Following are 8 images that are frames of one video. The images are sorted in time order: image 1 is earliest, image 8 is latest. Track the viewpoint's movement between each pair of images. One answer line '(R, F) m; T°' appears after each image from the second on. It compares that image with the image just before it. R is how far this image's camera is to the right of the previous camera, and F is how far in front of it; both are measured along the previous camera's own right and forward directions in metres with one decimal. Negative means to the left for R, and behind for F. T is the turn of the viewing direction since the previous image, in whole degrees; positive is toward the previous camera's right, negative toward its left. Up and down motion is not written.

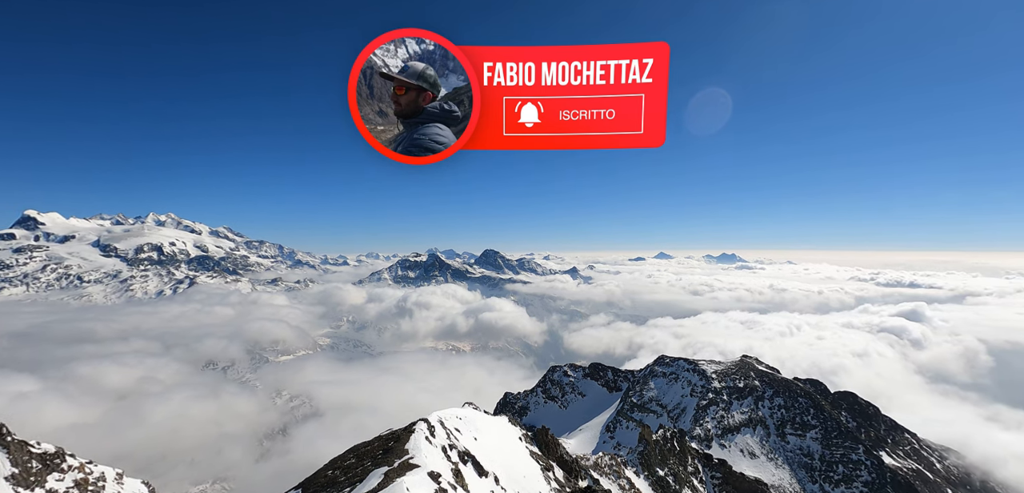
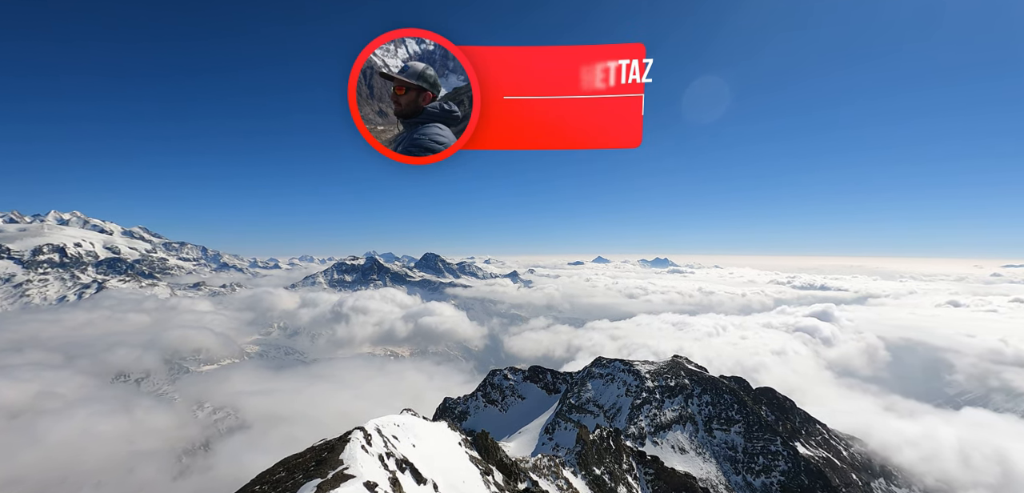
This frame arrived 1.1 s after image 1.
(-1.4, -0.4) m; +7°
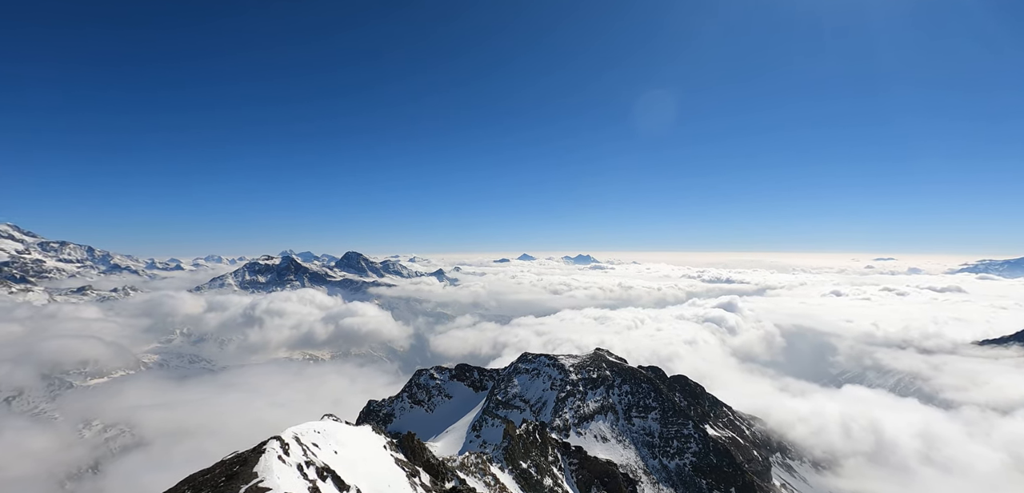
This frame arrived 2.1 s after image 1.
(-2.3, -0.1) m; +9°
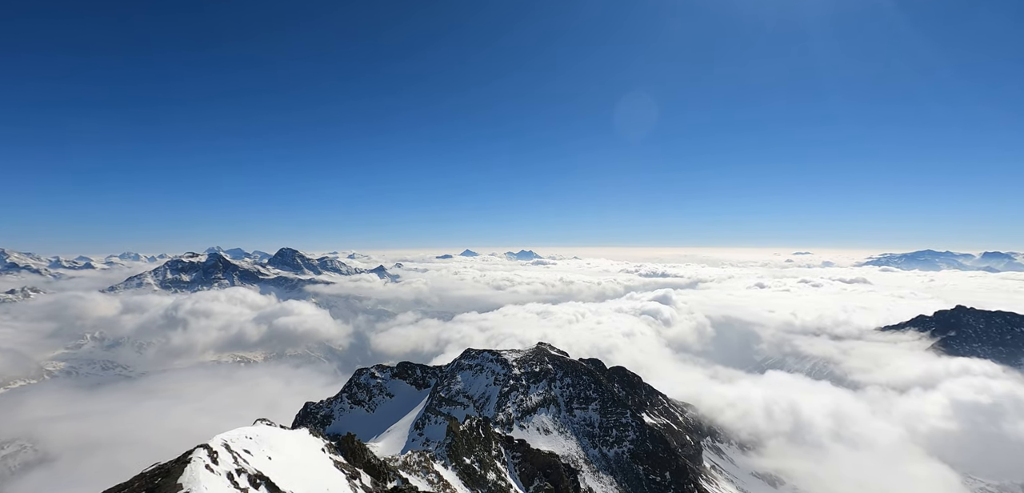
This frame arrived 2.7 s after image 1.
(-1.8, +0.1) m; +7°
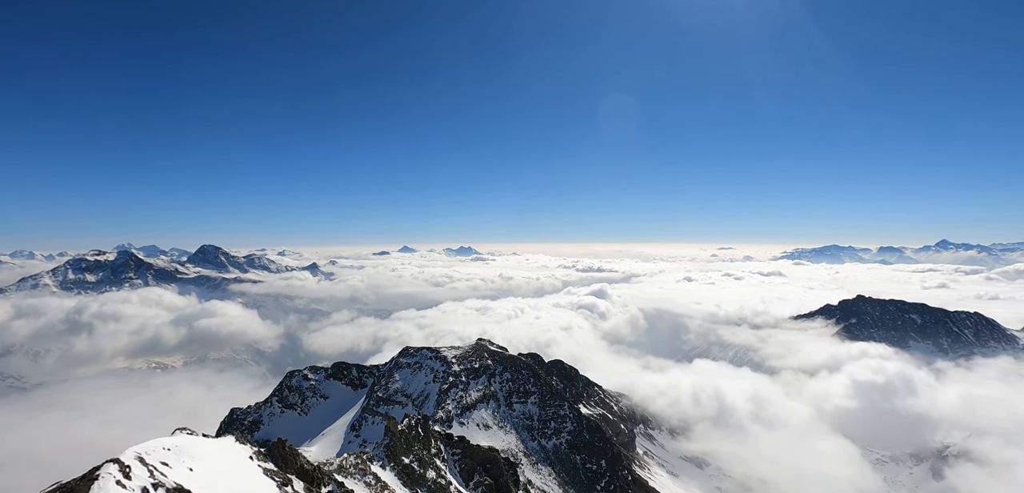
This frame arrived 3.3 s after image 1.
(-2.1, +0.3) m; +7°
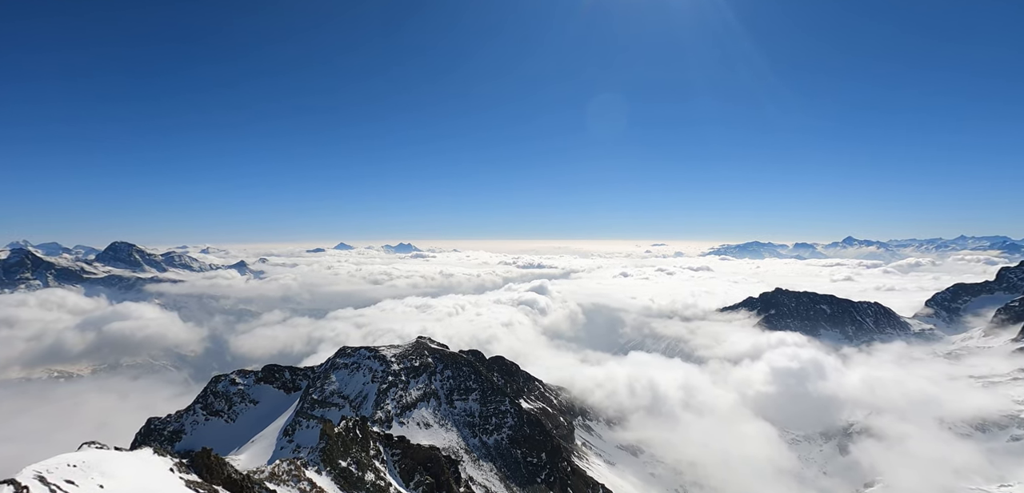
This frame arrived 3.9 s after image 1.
(-1.8, +0.5) m; +7°
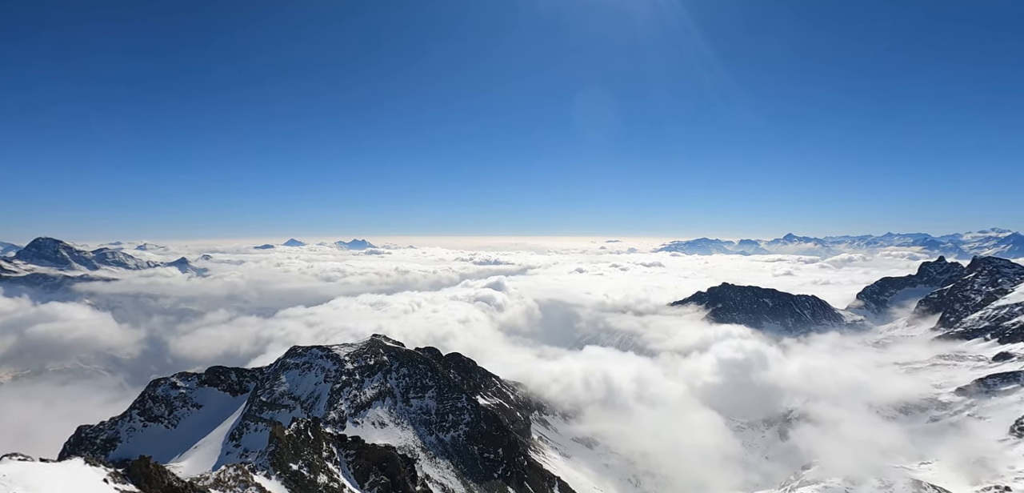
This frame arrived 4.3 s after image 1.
(-0.8, +0.4) m; +5°
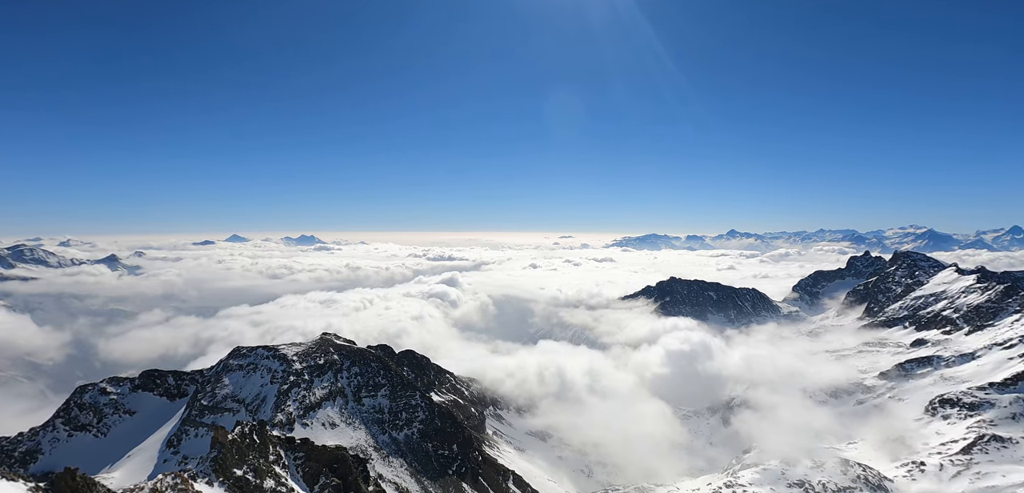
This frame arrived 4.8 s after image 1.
(-0.5, +0.6) m; +5°
